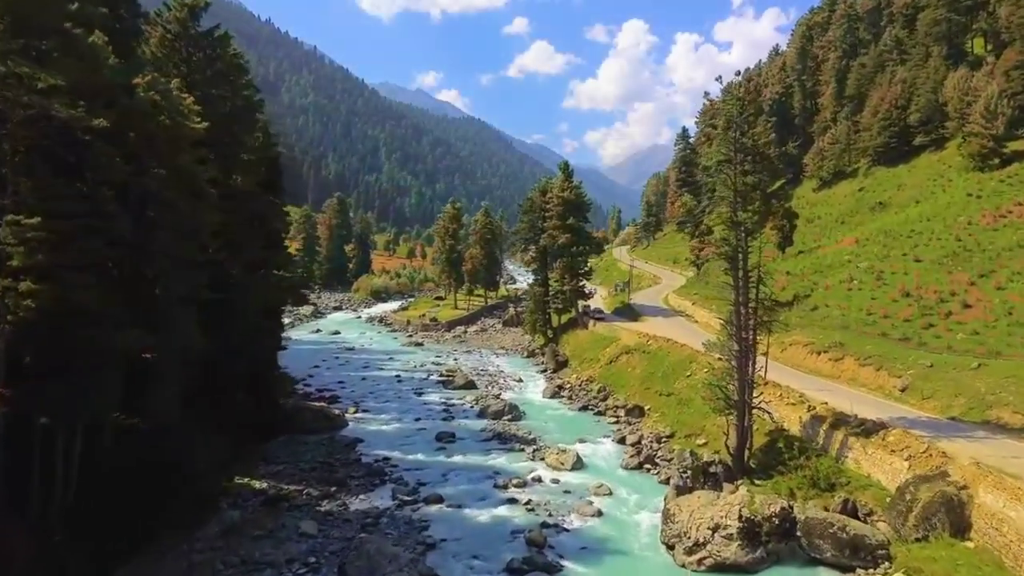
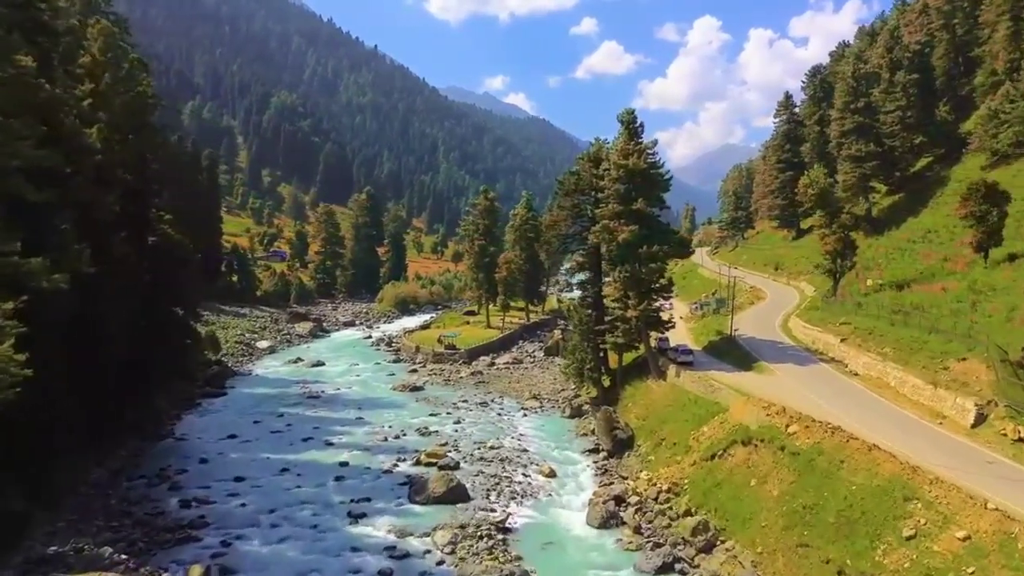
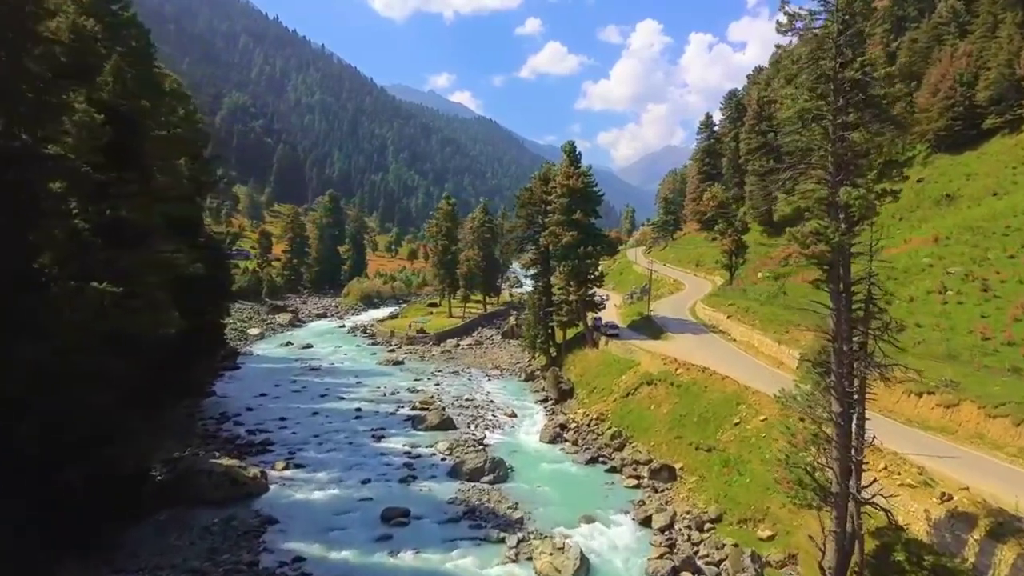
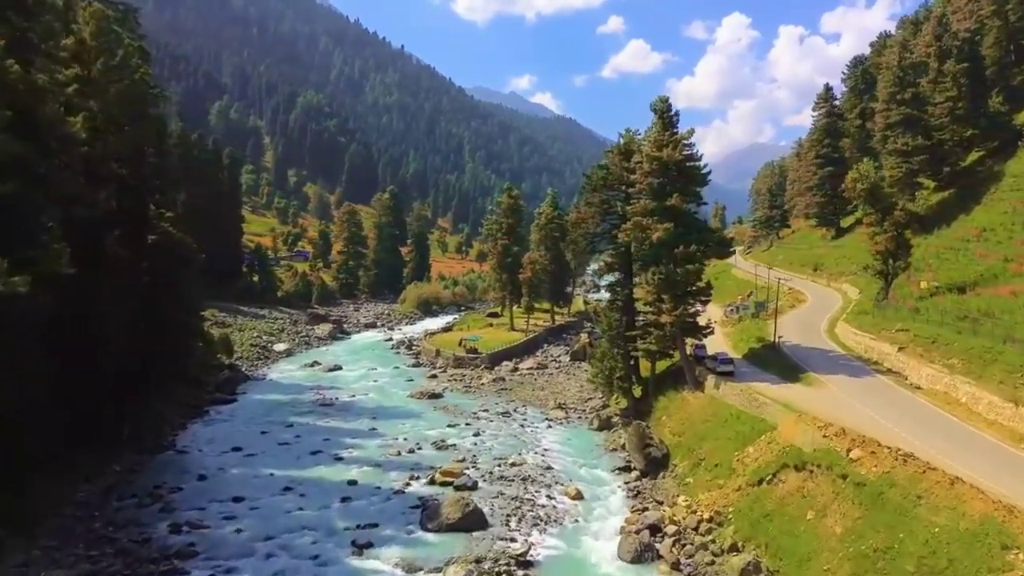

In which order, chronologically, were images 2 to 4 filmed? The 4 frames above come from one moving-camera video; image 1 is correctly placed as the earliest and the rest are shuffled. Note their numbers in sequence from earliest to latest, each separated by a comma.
3, 2, 4
